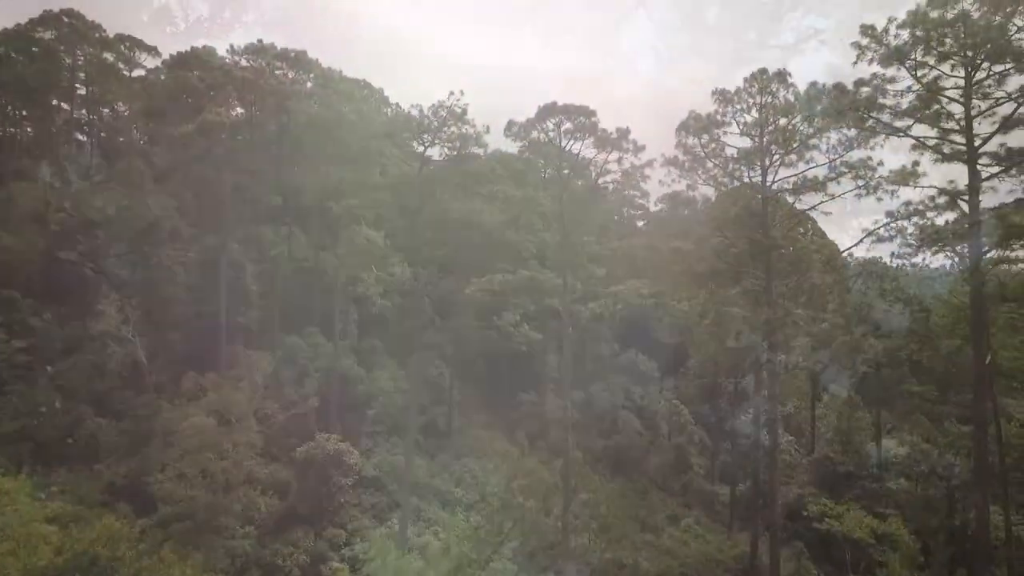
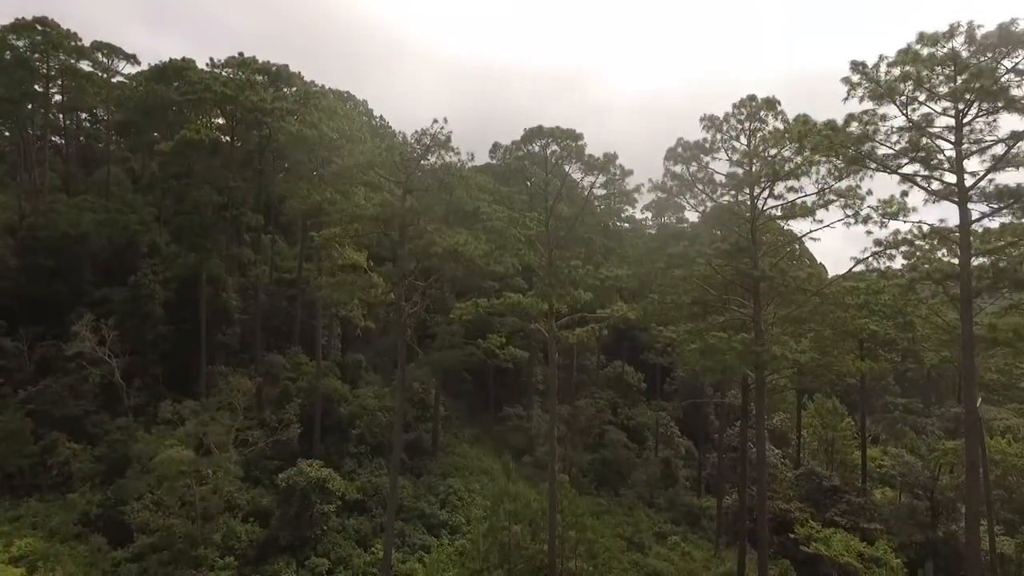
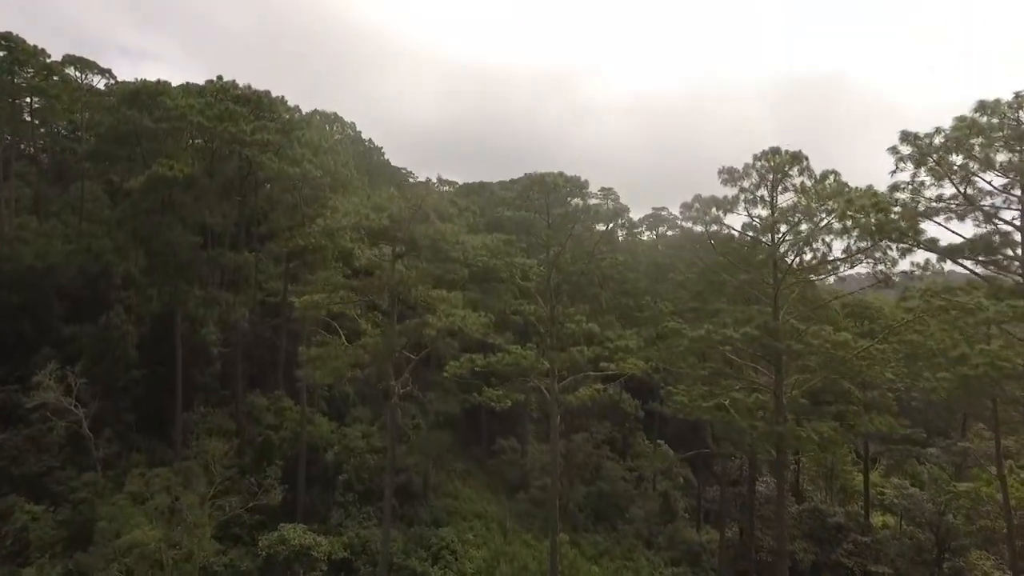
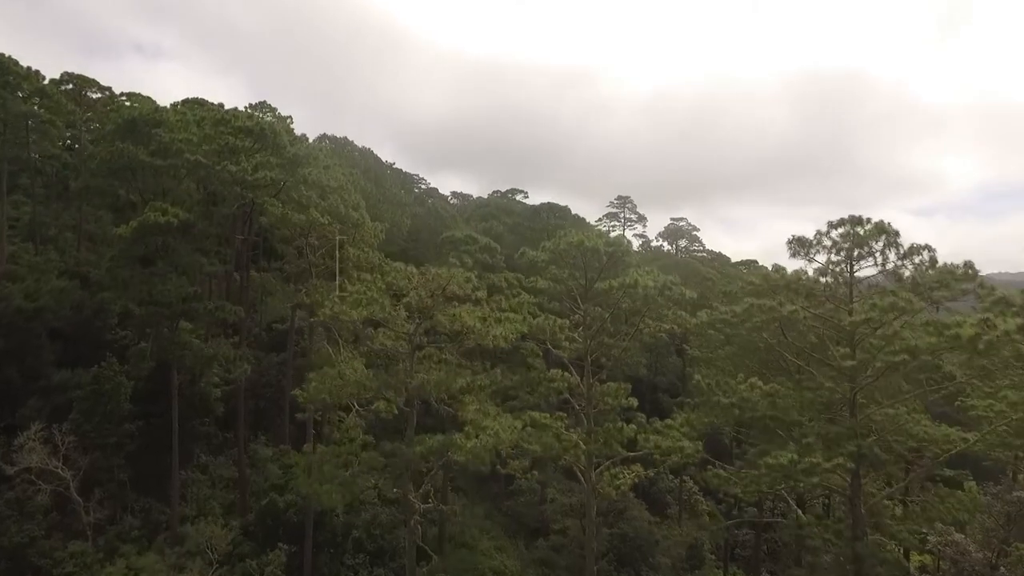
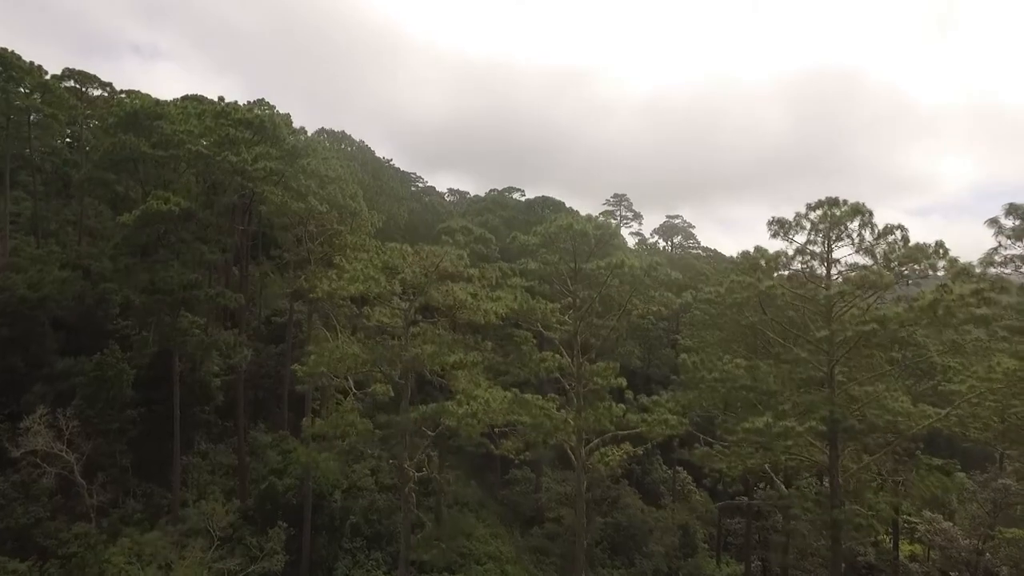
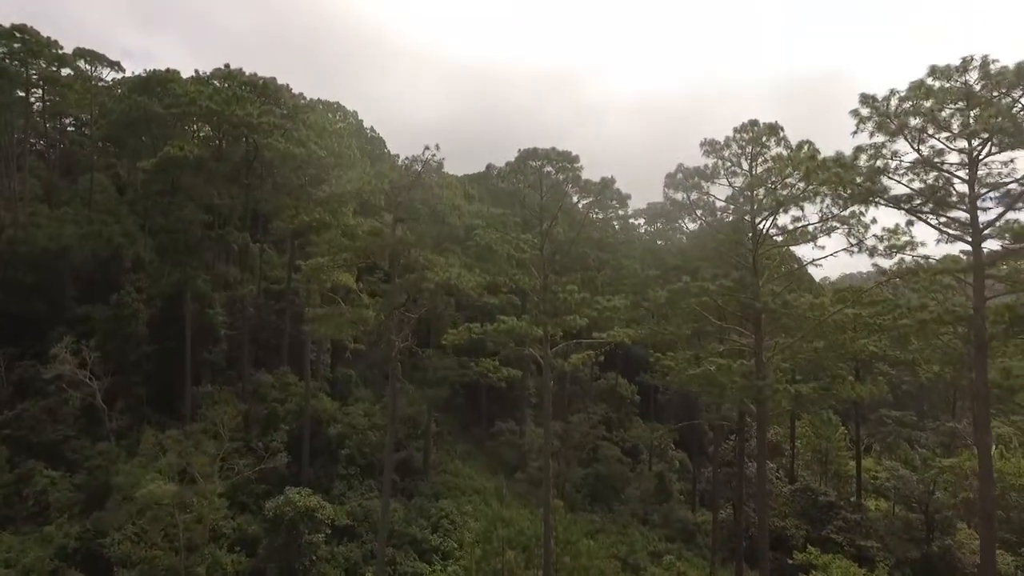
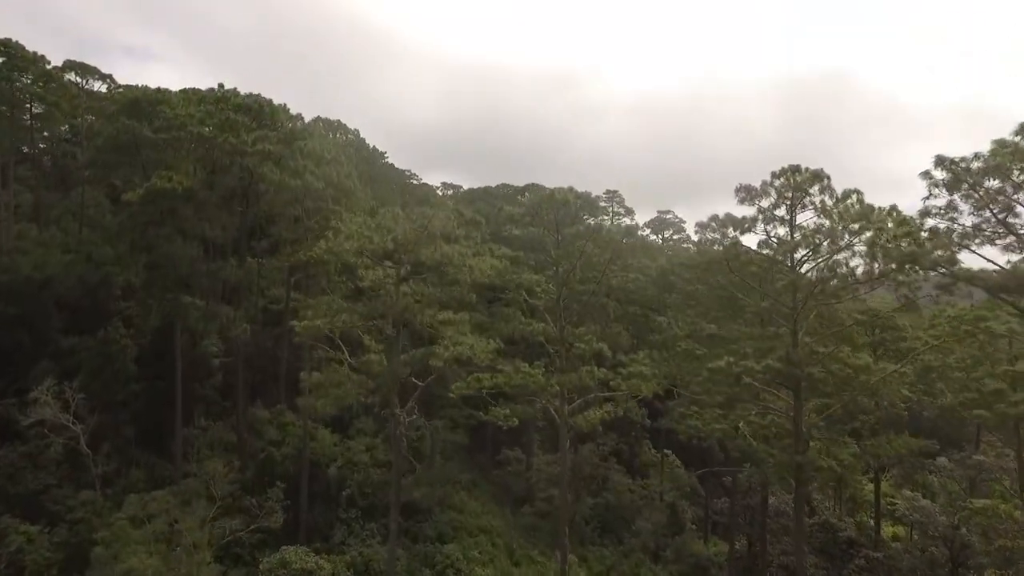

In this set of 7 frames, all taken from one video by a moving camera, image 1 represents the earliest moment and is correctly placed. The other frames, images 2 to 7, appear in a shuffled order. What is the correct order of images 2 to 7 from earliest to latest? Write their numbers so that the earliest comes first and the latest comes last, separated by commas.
2, 6, 3, 7, 5, 4
